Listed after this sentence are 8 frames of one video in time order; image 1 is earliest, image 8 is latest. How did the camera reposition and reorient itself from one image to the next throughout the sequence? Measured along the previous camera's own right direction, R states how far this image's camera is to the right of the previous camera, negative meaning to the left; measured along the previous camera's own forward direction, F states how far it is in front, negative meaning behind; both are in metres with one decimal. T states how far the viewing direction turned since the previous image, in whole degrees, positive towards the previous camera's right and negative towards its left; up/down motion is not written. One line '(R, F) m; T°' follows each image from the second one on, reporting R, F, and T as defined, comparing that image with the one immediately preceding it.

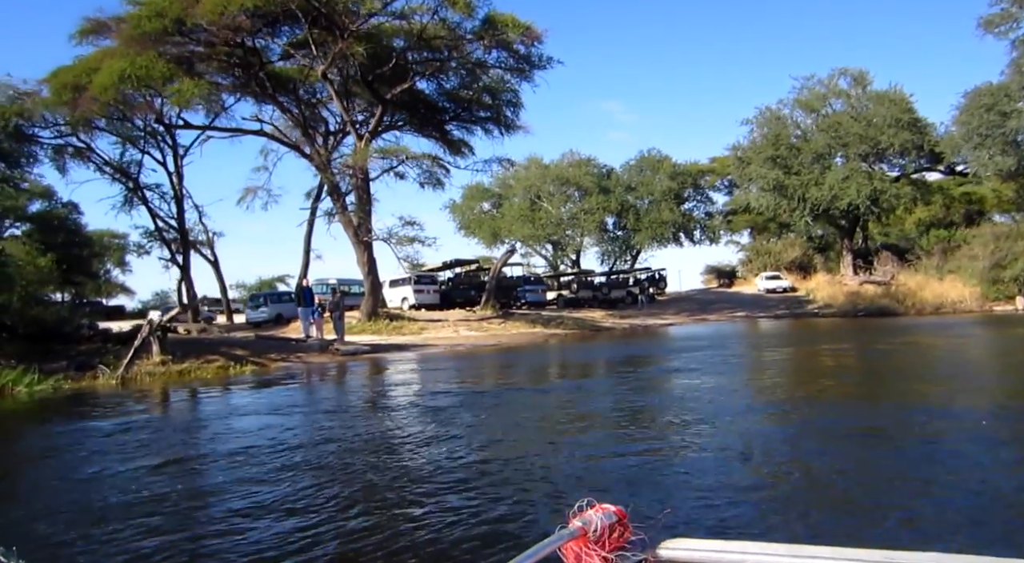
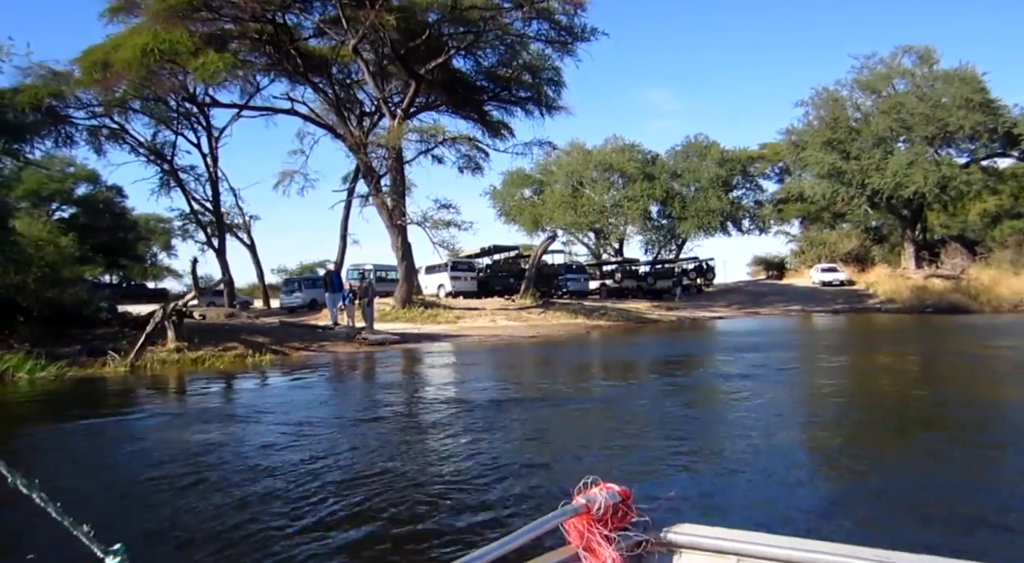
(0.0, +1.4) m; -3°
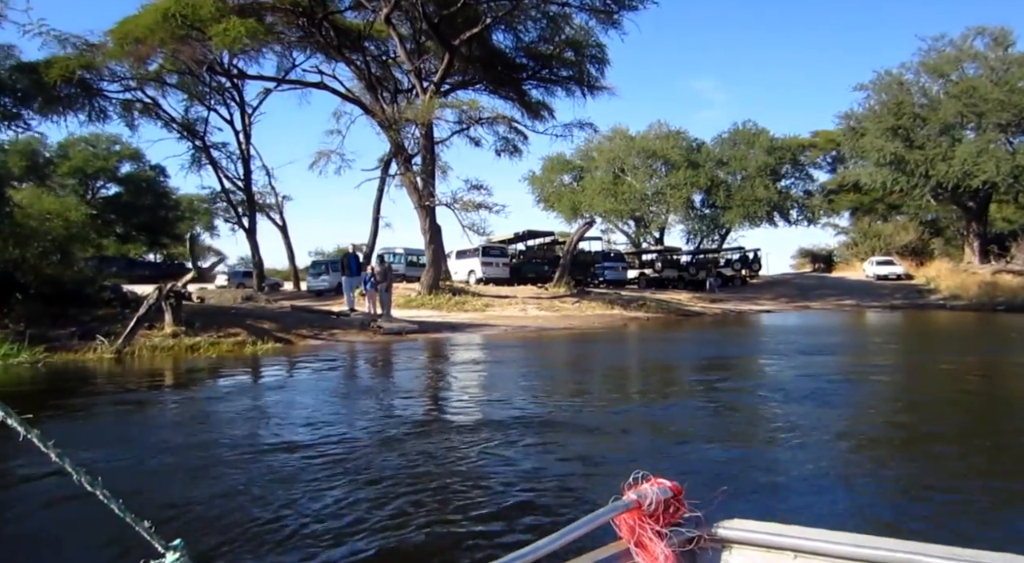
(+0.2, +1.6) m; -3°
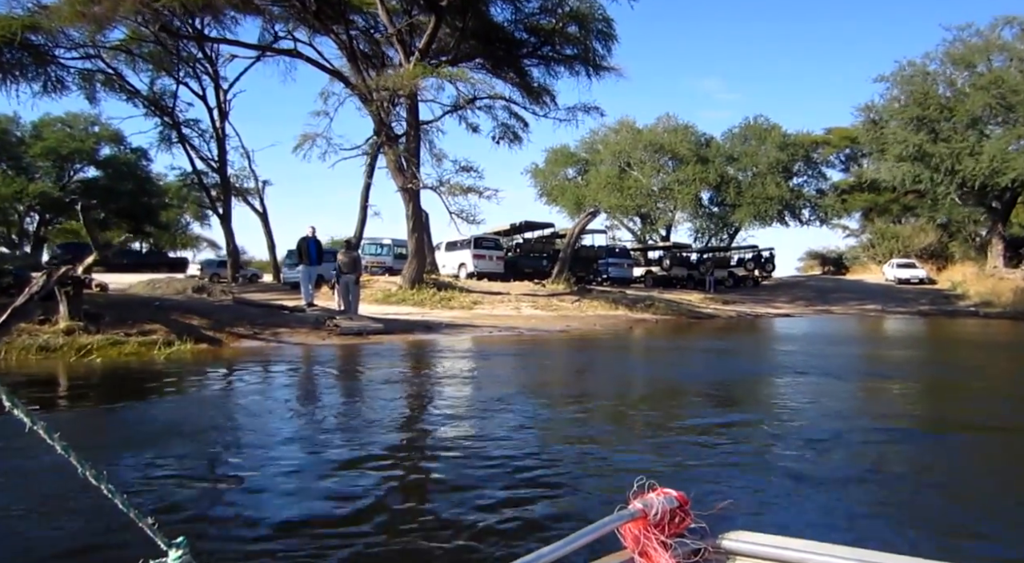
(+0.2, +3.1) m; 0°
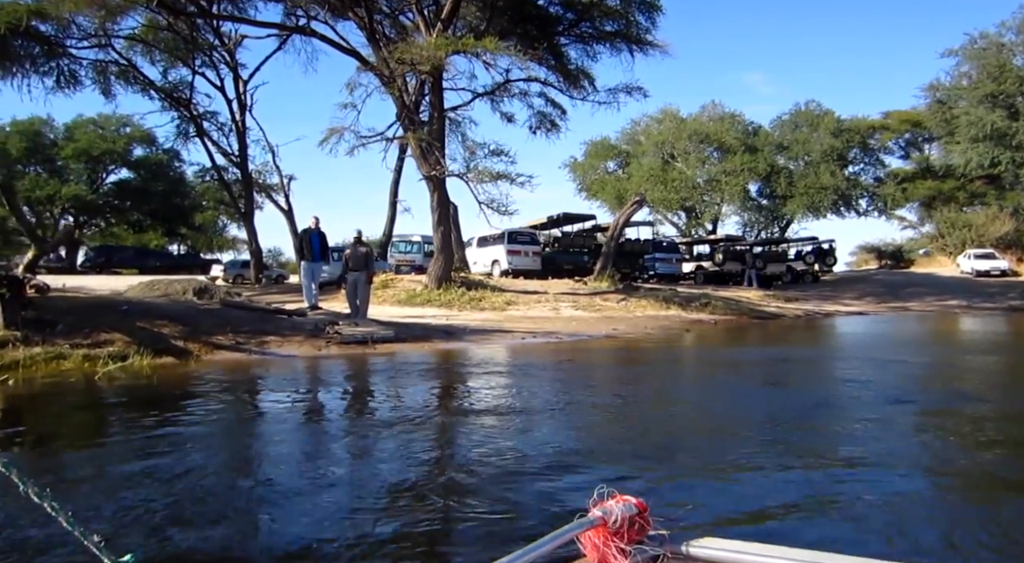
(0.0, +2.5) m; -3°
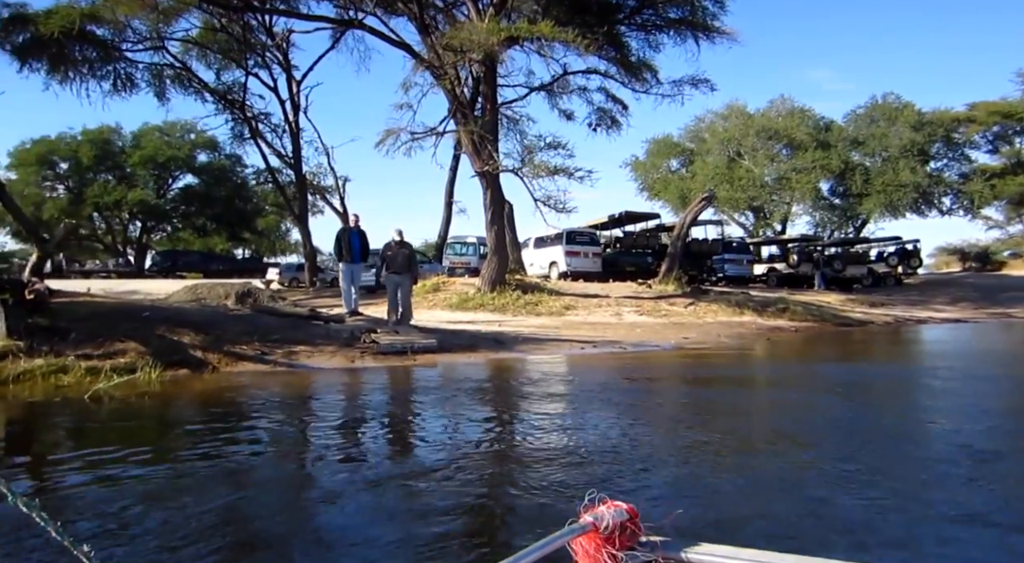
(+0.1, +1.3) m; -4°
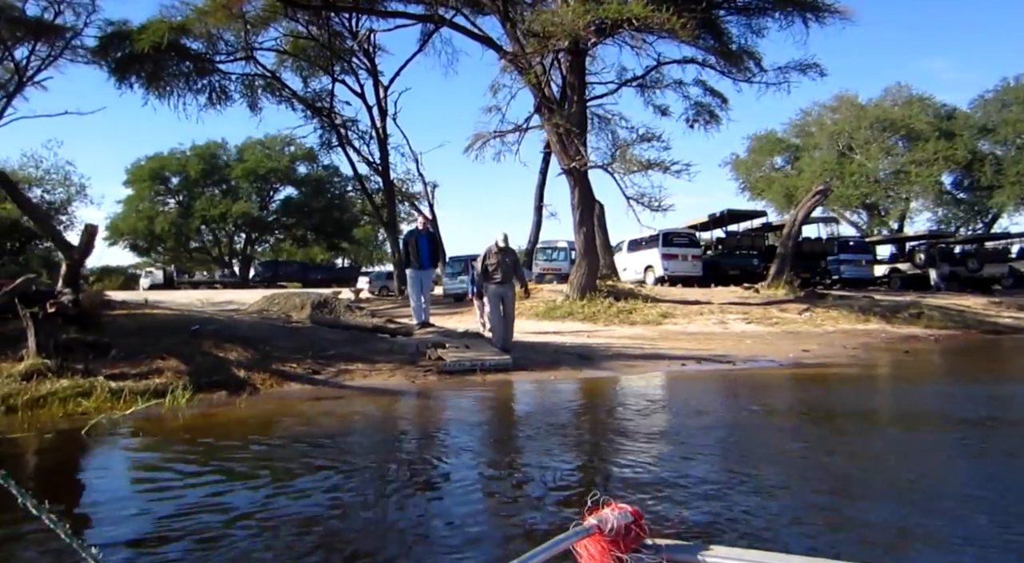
(+0.1, +1.5) m; -7°
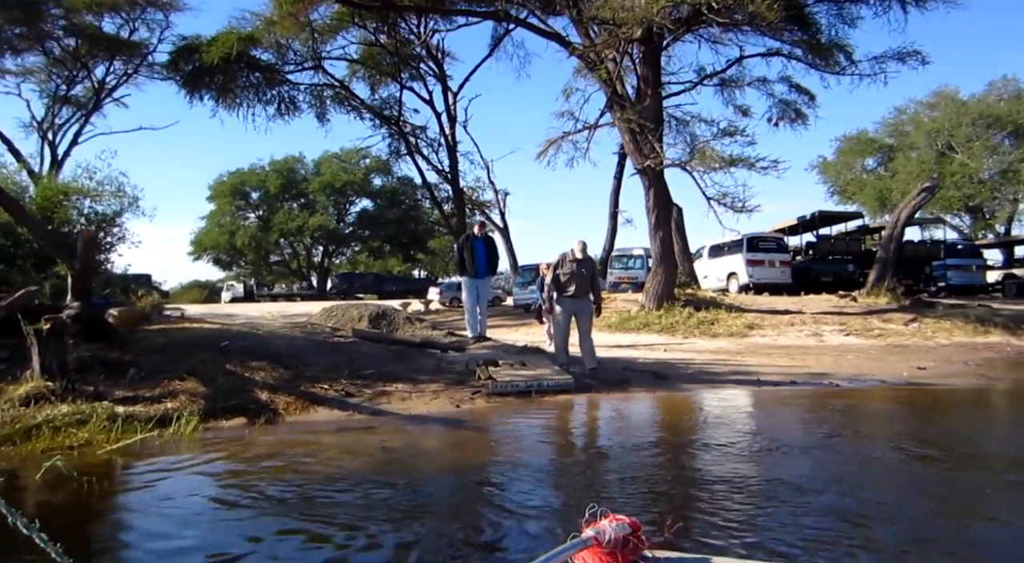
(+0.1, +1.3) m; -5°
